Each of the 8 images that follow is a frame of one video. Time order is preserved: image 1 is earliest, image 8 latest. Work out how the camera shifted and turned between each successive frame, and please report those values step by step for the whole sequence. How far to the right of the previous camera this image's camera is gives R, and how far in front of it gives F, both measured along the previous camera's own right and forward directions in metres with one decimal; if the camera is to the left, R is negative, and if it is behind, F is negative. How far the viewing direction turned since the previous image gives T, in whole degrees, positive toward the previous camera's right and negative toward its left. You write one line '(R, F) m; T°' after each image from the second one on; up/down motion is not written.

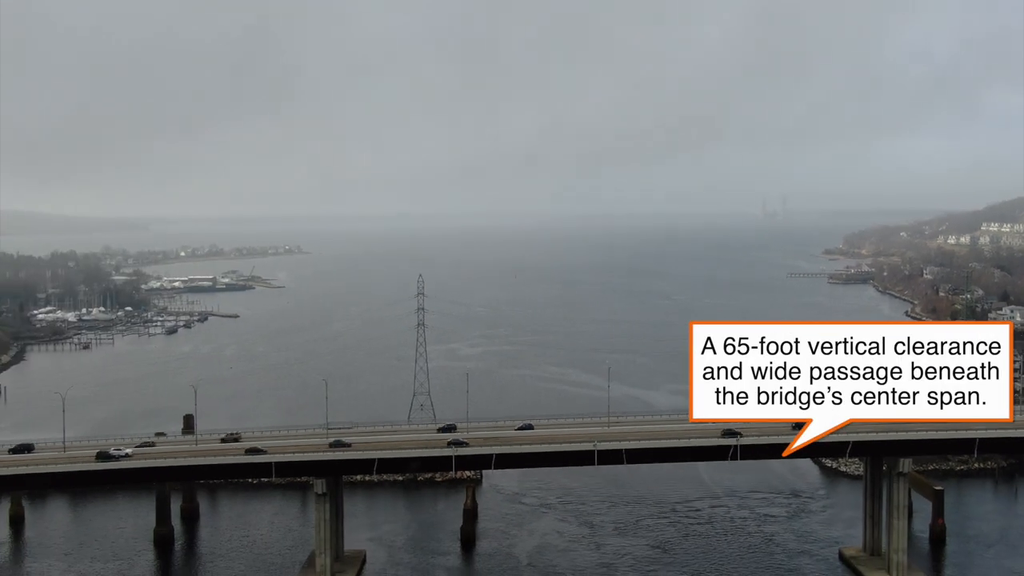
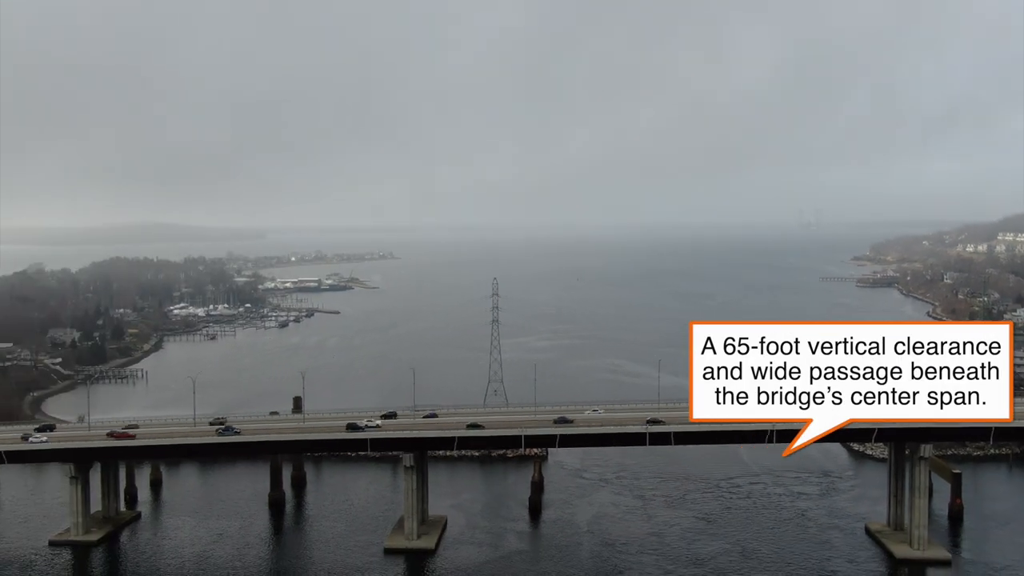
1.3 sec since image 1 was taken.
(-0.2, -1.7) m; -4°
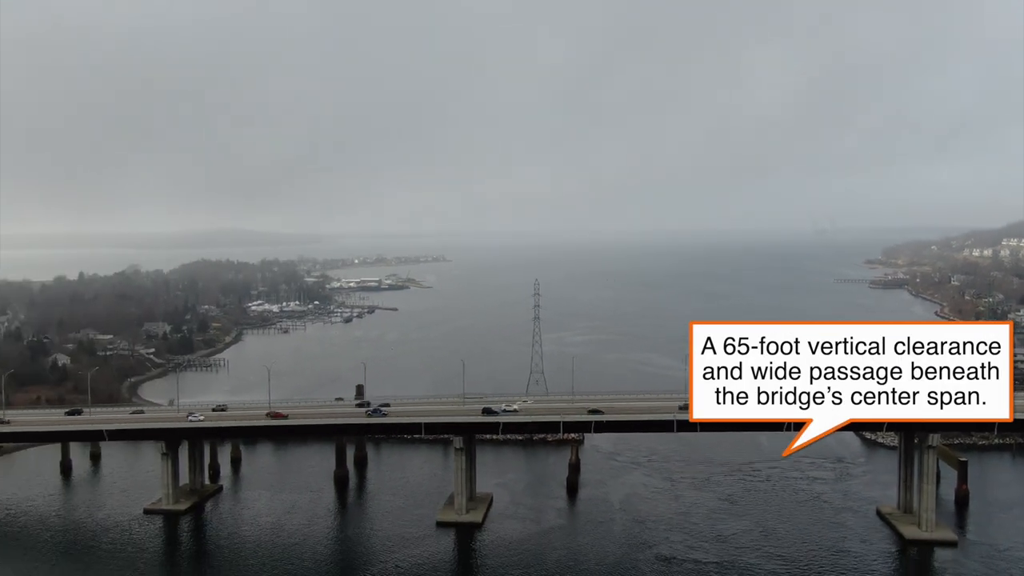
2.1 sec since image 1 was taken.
(+0.1, -1.4) m; -3°
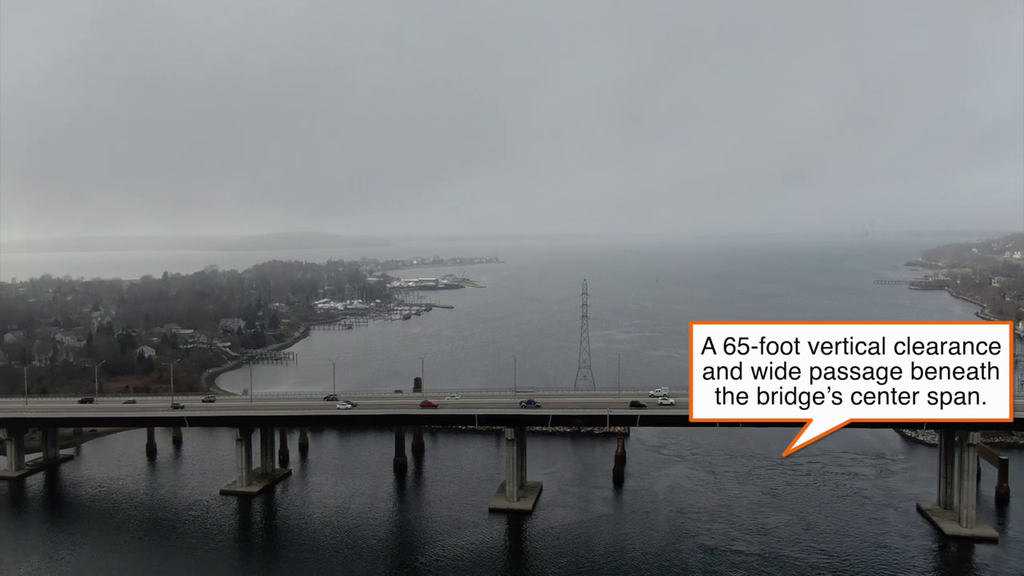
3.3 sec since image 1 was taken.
(+0.2, -0.8) m; -4°
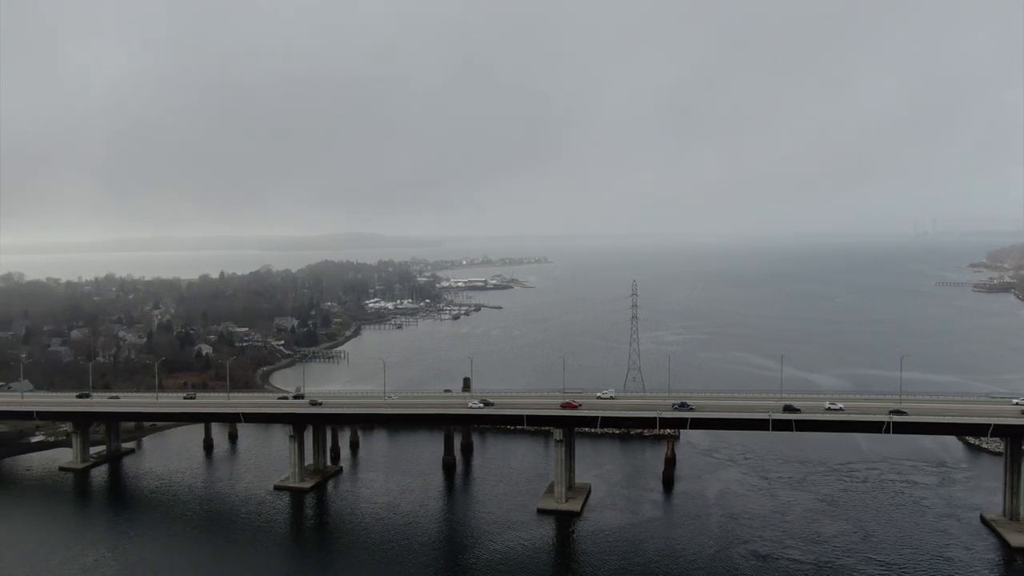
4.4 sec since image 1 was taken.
(+0.1, 0.0) m; -4°
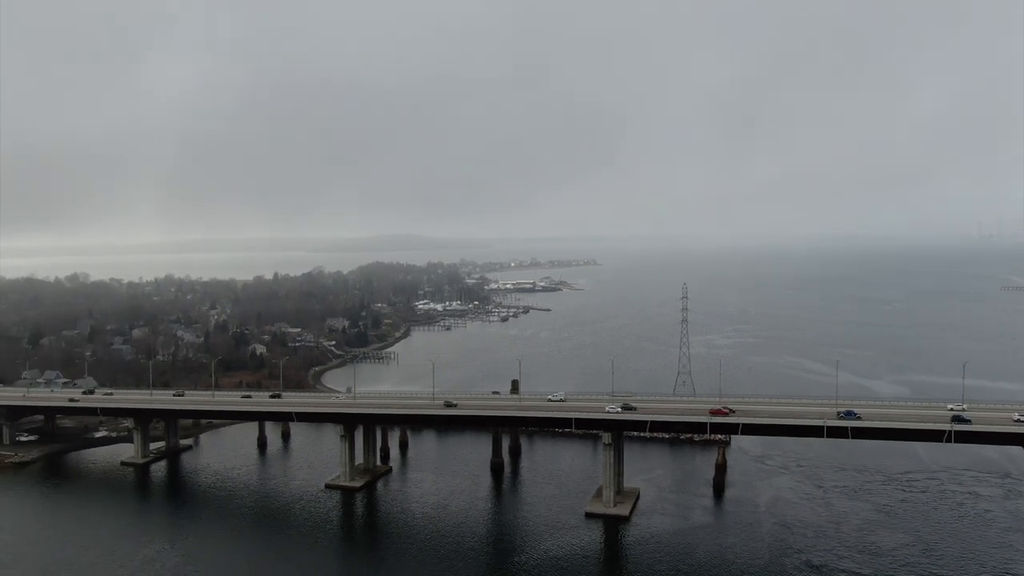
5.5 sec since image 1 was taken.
(+0.1, 0.0) m; -4°
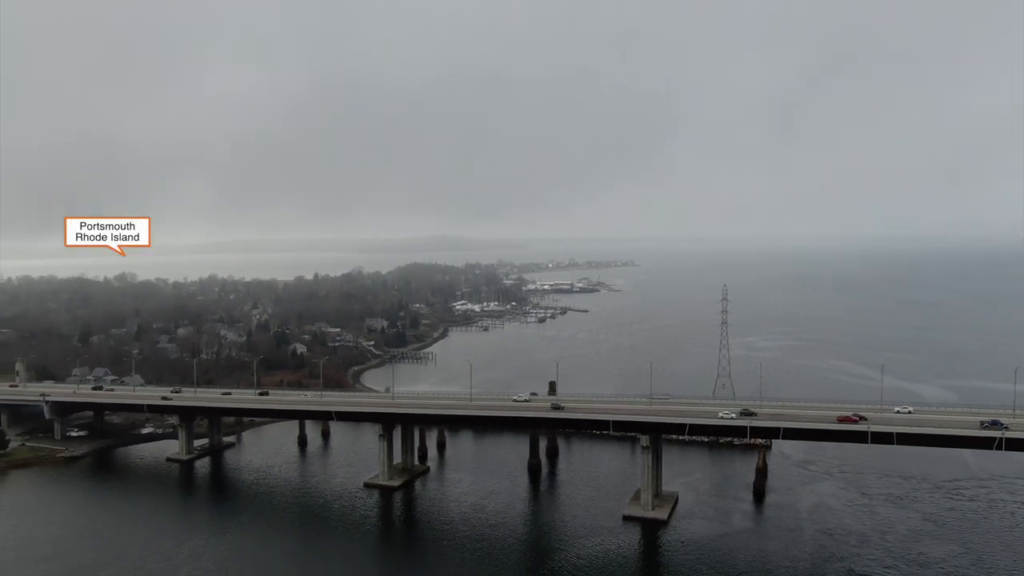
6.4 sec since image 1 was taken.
(0.0, 0.0) m; -3°
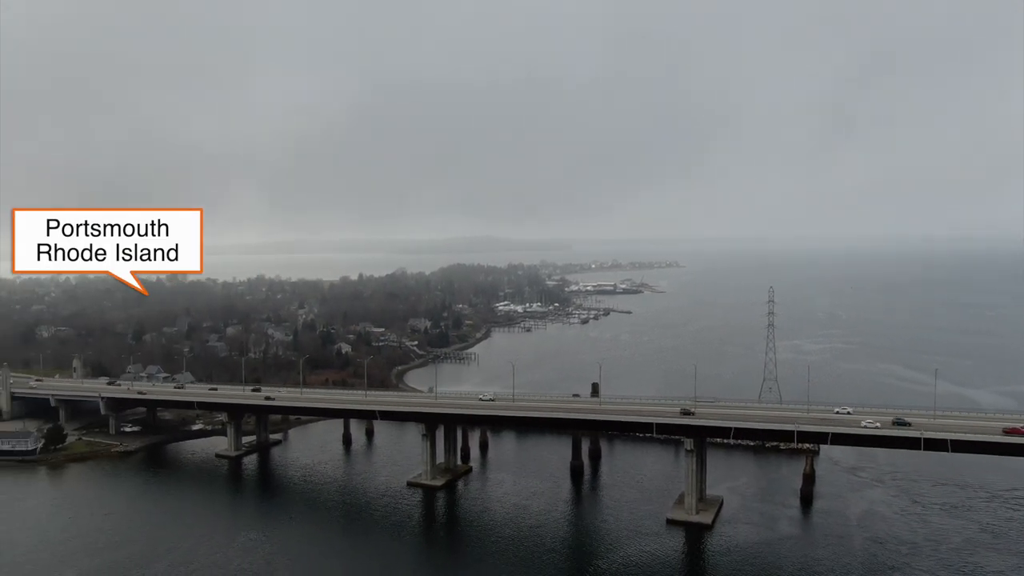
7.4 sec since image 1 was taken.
(0.0, 0.0) m; -3°
